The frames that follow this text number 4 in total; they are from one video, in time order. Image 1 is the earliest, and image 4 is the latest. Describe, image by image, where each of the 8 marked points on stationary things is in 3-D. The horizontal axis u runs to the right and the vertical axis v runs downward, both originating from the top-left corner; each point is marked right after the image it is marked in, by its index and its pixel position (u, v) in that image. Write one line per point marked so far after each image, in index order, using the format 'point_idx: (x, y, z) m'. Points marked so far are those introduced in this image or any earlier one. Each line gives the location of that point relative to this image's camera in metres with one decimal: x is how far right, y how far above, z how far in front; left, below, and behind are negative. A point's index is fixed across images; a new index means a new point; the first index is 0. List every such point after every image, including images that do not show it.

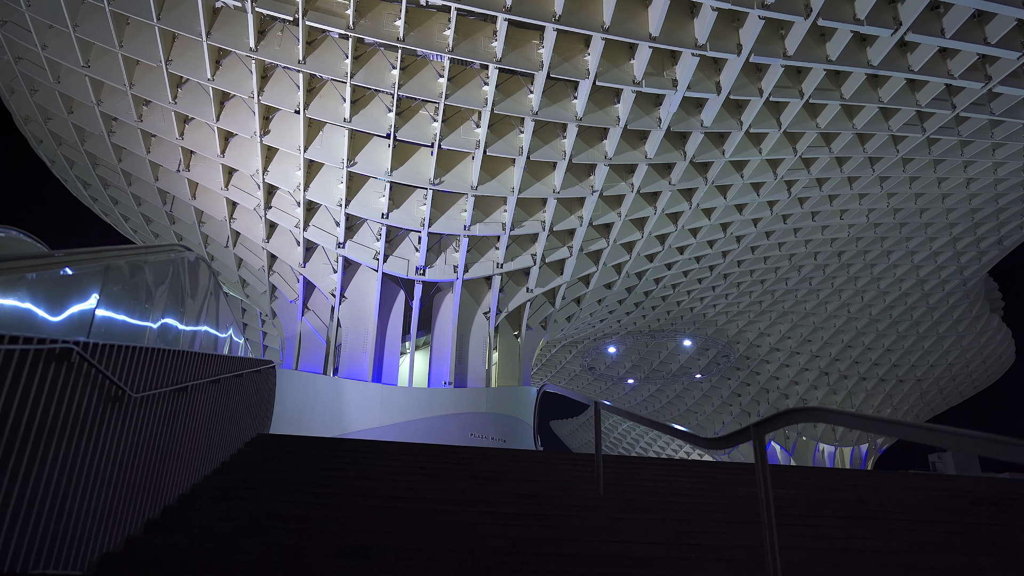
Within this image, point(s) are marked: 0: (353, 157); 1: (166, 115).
0: (-3.8, +3.2, +19.2) m
1: (-8.4, +4.2, +19.2) m
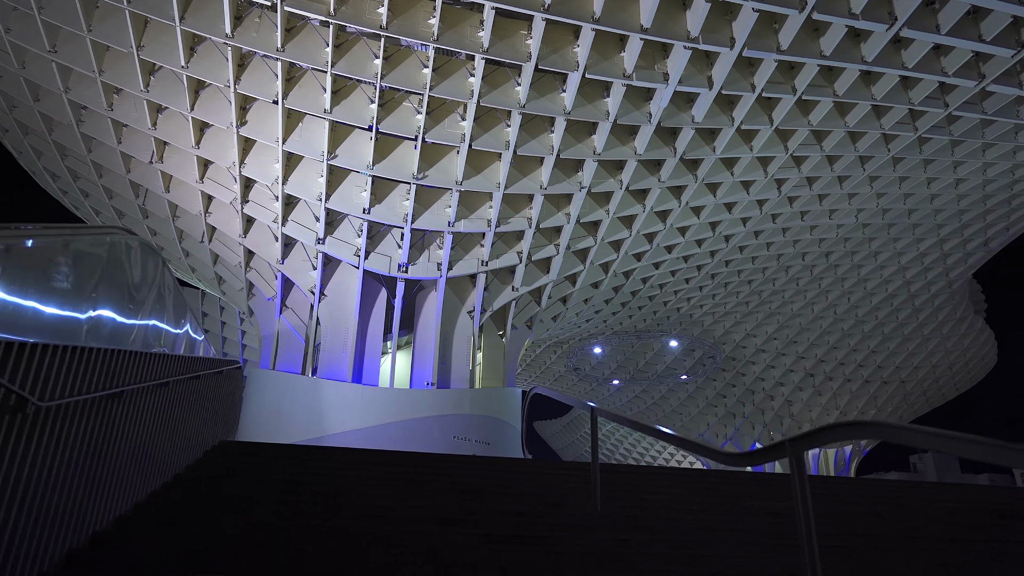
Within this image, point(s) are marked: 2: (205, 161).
0: (-4.2, +3.2, +18.5) m
1: (-8.7, +4.3, +18.5) m
2: (-7.6, +3.2, +19.7) m
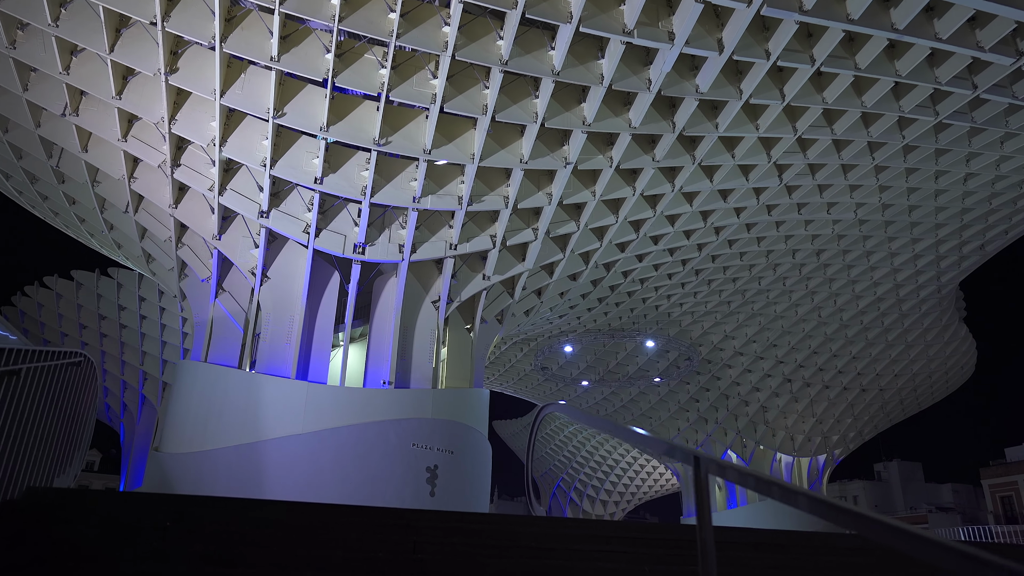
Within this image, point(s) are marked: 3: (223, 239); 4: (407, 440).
0: (-4.6, +3.6, +15.8) m
1: (-9.1, +4.8, +15.5) m
2: (-8.1, +3.7, +16.8) m
3: (-6.9, +1.2, +18.9) m
4: (-2.4, -3.5, +18.4) m
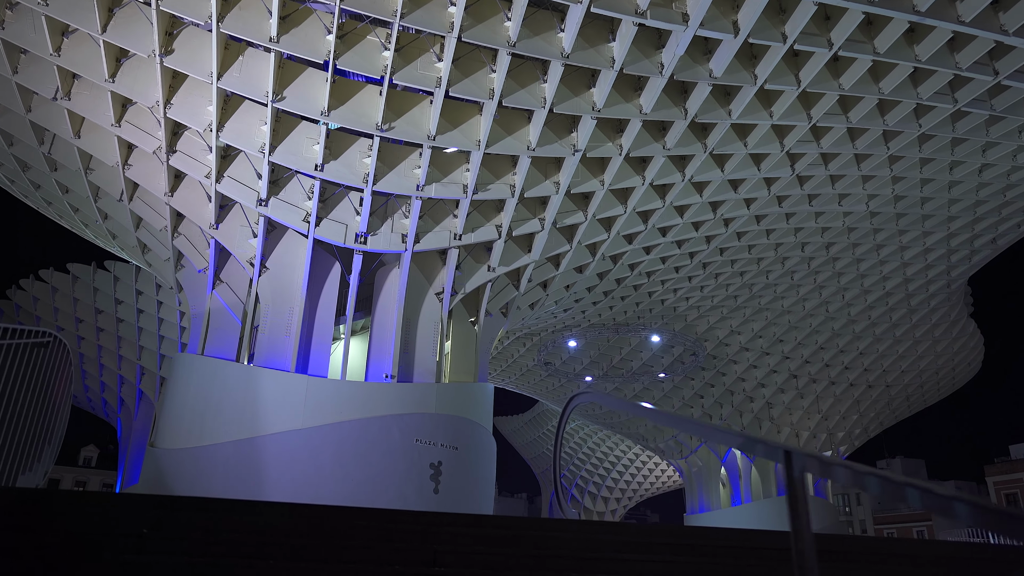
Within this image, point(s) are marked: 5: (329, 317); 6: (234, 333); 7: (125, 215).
0: (-4.5, +3.8, +15.3) m
1: (-8.9, +5.0, +15.0) m
2: (-8.0, +3.9, +16.3) m
3: (-6.7, +1.4, +18.3) m
4: (-2.3, -3.3, +17.9) m
5: (-4.5, -0.7, +19.4) m
6: (-6.8, -1.1, +19.3) m
7: (-9.6, +1.8, +19.7) m
